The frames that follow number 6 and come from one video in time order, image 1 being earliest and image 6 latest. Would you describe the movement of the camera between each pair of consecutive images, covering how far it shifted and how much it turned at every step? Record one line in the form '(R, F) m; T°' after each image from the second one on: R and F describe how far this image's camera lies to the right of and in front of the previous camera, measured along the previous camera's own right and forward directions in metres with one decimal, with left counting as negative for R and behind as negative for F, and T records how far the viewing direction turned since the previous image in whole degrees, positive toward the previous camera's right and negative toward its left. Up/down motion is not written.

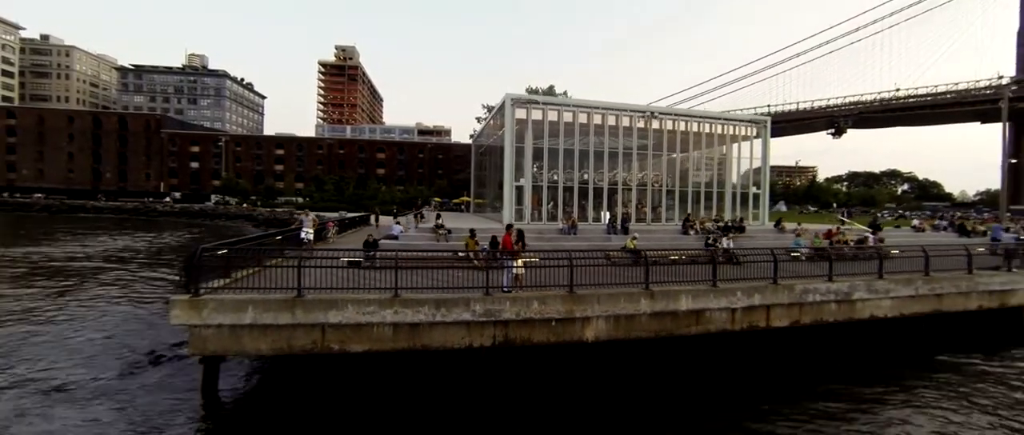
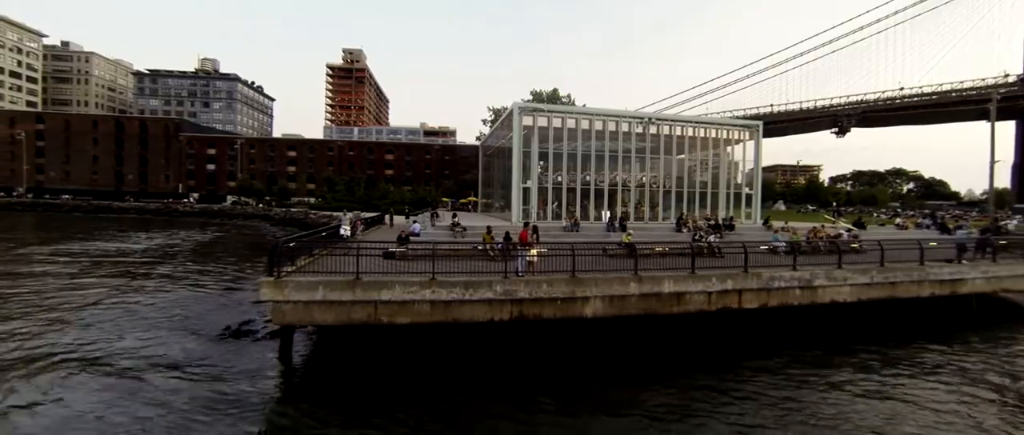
(-0.2, -2.6) m; -1°
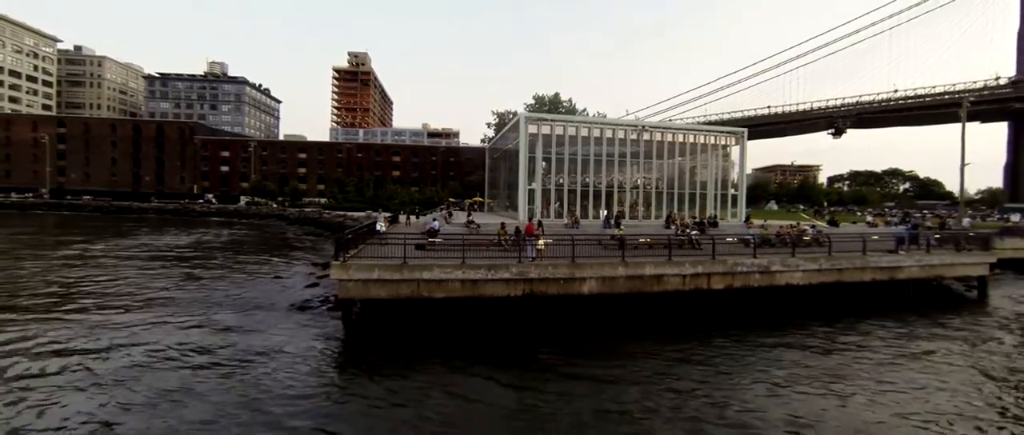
(-0.3, -3.6) m; 0°
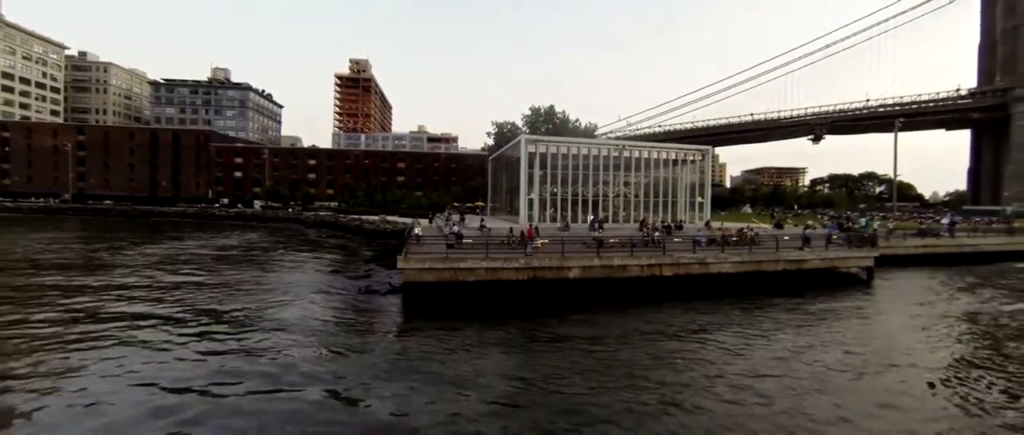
(-0.7, -7.5) m; +1°
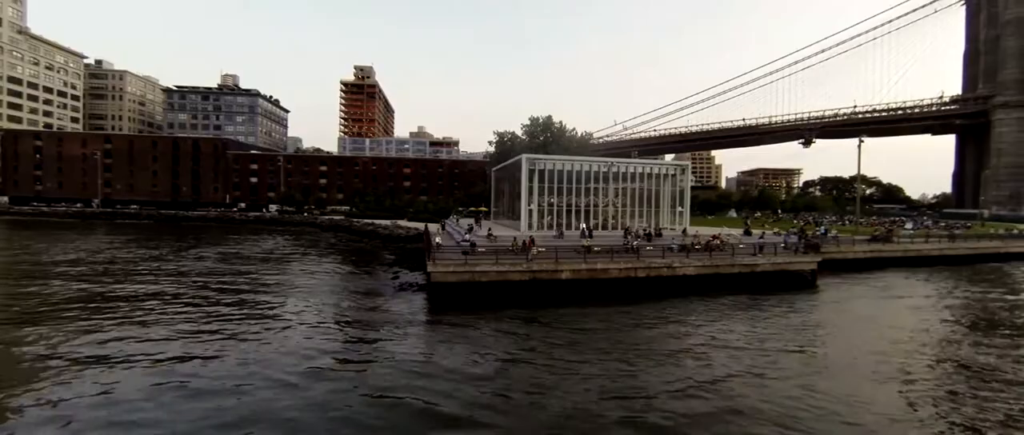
(-0.2, -6.3) m; 0°
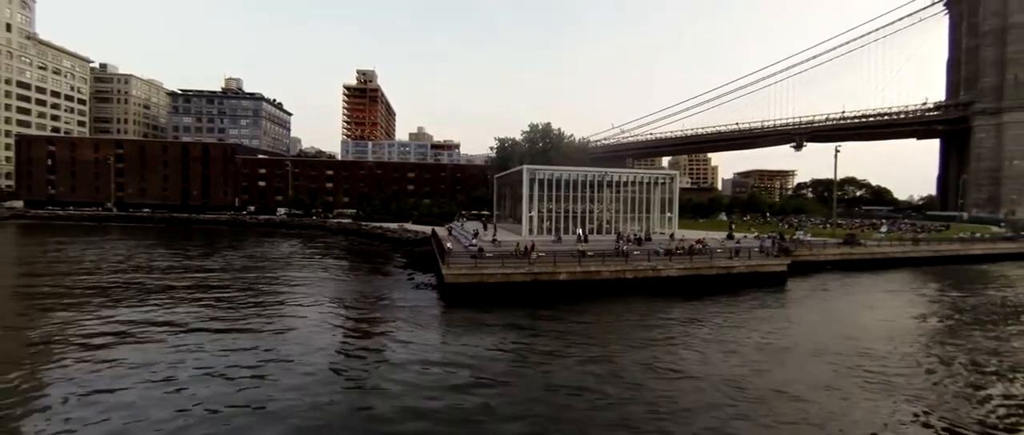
(-0.3, -4.4) m; 0°
